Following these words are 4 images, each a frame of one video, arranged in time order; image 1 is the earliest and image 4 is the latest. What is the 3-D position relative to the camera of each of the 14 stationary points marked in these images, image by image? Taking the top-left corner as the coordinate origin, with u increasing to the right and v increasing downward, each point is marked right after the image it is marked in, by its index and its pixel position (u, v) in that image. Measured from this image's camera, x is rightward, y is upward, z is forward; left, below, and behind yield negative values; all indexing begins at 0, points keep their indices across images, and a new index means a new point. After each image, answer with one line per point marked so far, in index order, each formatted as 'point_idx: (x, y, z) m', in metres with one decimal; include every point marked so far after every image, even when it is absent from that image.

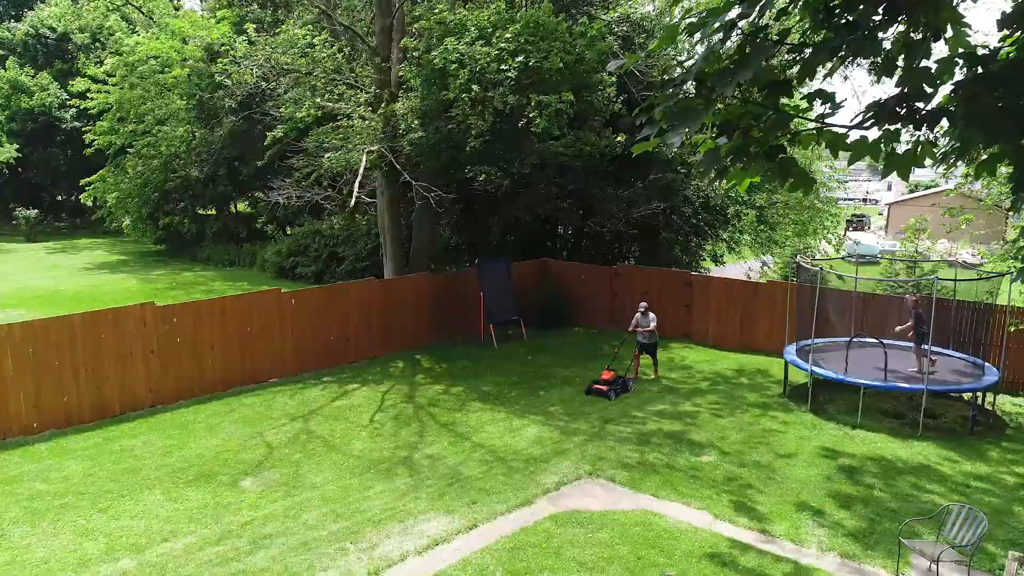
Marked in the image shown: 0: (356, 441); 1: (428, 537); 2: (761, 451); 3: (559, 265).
0: (-2.1, -2.1, +9.1) m
1: (-0.8, -2.4, +6.4) m
2: (+3.4, -2.2, +9.0) m
3: (+1.3, +0.6, +17.9) m
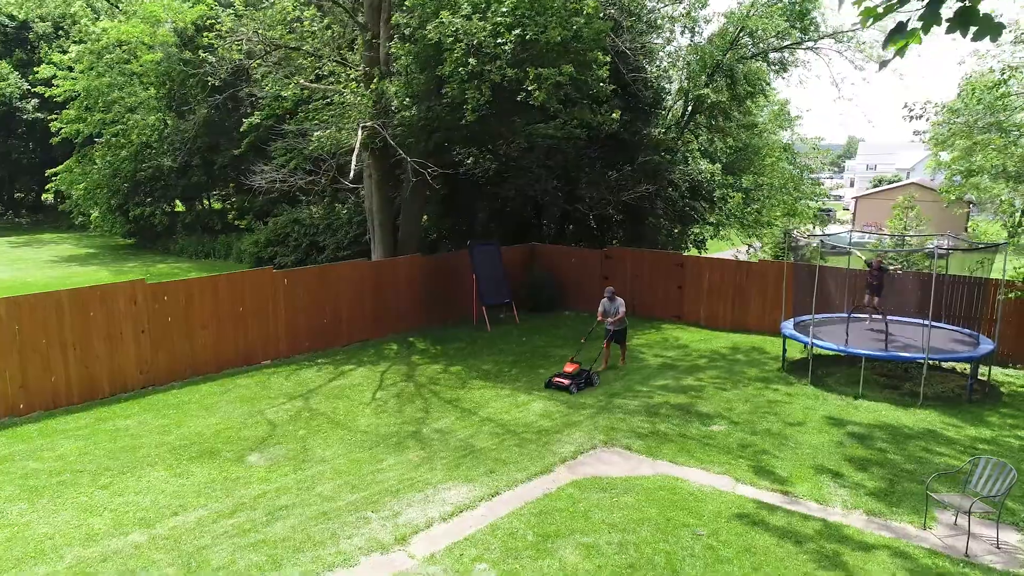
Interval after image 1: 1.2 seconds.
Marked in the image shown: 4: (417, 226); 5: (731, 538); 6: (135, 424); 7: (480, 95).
0: (-2.0, -1.7, +8.9) m
1: (-0.6, -2.0, +6.2) m
2: (+3.5, -1.8, +9.0) m
3: (+1.0, +1.1, +17.8) m
4: (-2.4, +1.6, +17.1) m
5: (+1.9, -2.1, +5.7) m
6: (-4.7, -1.7, +8.4) m
7: (-0.4, +4.0, +13.5) m
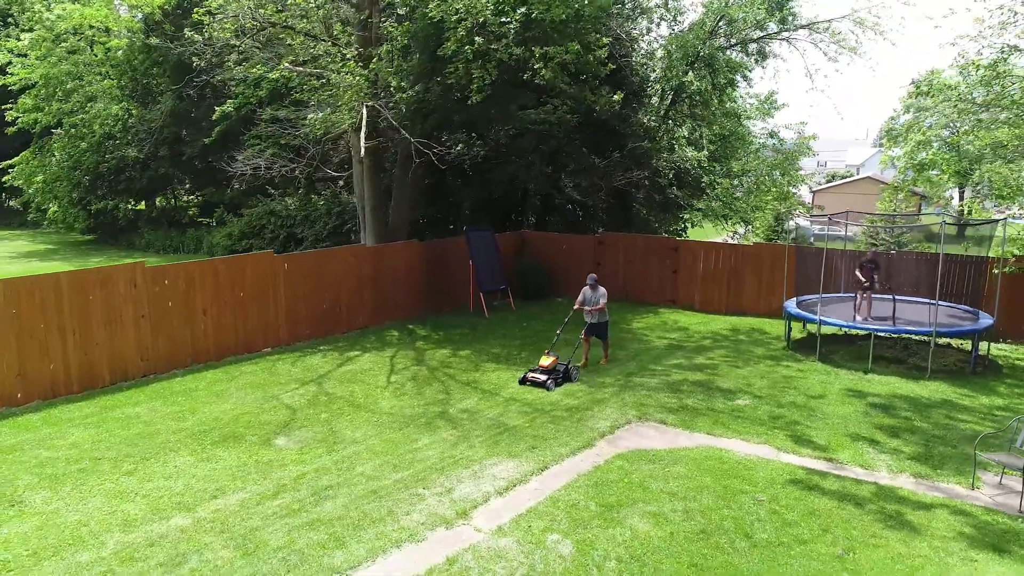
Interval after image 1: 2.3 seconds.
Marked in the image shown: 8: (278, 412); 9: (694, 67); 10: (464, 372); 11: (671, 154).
0: (-1.7, -1.5, +8.6) m
1: (-0.1, -1.7, +6.0) m
2: (+3.8, -1.4, +9.0) m
3: (+0.7, +1.4, +17.7) m
4: (-2.6, +1.9, +16.8) m
5: (+2.4, -1.8, +5.6) m
6: (-4.4, -1.5, +8.0) m
7: (-0.4, +4.3, +13.3) m
8: (-2.8, -1.5, +8.1) m
9: (+5.1, +6.2, +18.5) m
10: (-0.7, -1.3, +10.1) m
11: (+4.5, +3.8, +18.9) m
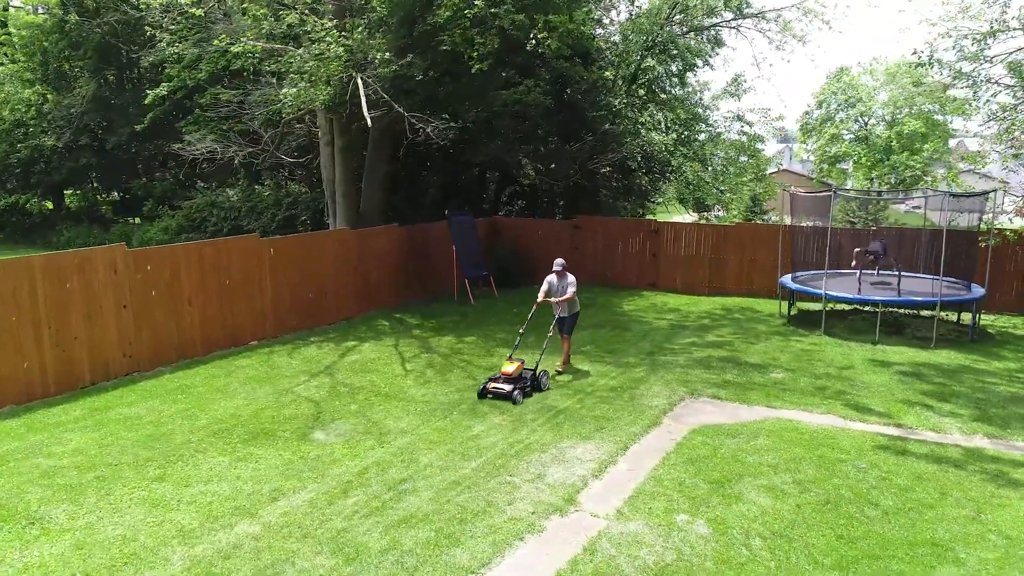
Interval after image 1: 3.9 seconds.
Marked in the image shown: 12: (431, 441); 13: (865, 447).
0: (-1.2, -1.2, +8.0) m
1: (+0.6, -1.5, +5.6) m
2: (+4.2, -1.0, +9.0) m
3: (+0.1, +1.8, +17.2) m
4: (-3.1, +2.2, +15.9) m
5: (+3.1, -1.5, +5.5) m
6: (-3.8, -1.3, +7.0) m
7: (-0.7, +4.6, +12.7) m
8: (-2.3, -1.3, +7.3) m
9: (+4.2, +6.6, +18.5) m
10: (-0.5, -1.0, +9.6) m
11: (+3.6, +4.2, +18.8) m
12: (-0.8, -1.4, +6.2) m
13: (+3.1, -1.4, +5.9) m
